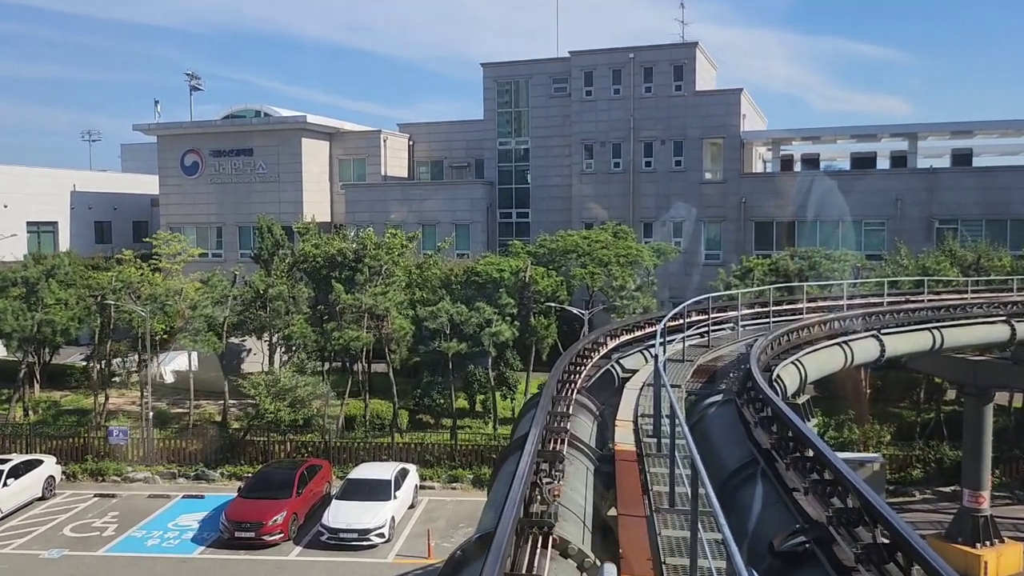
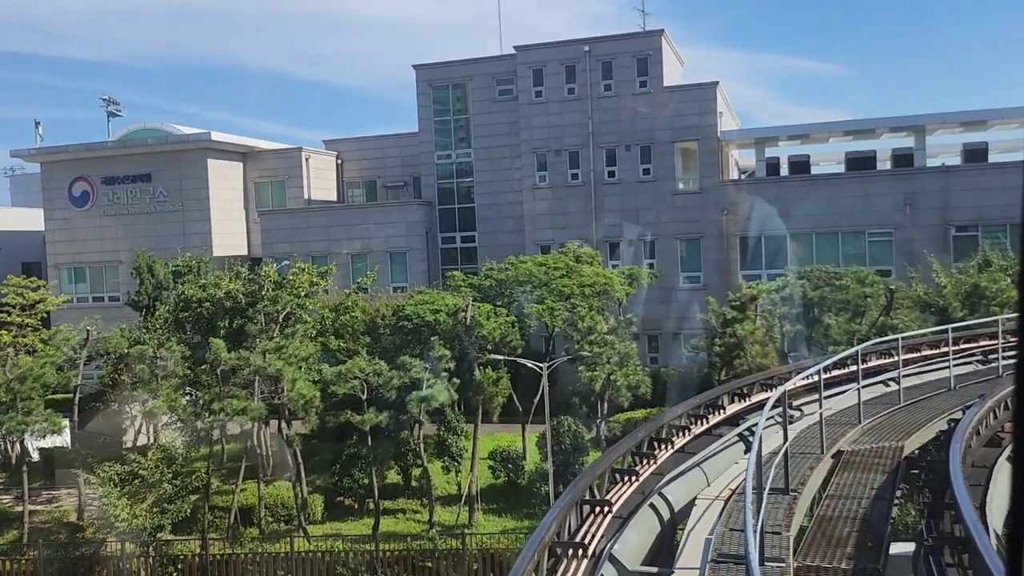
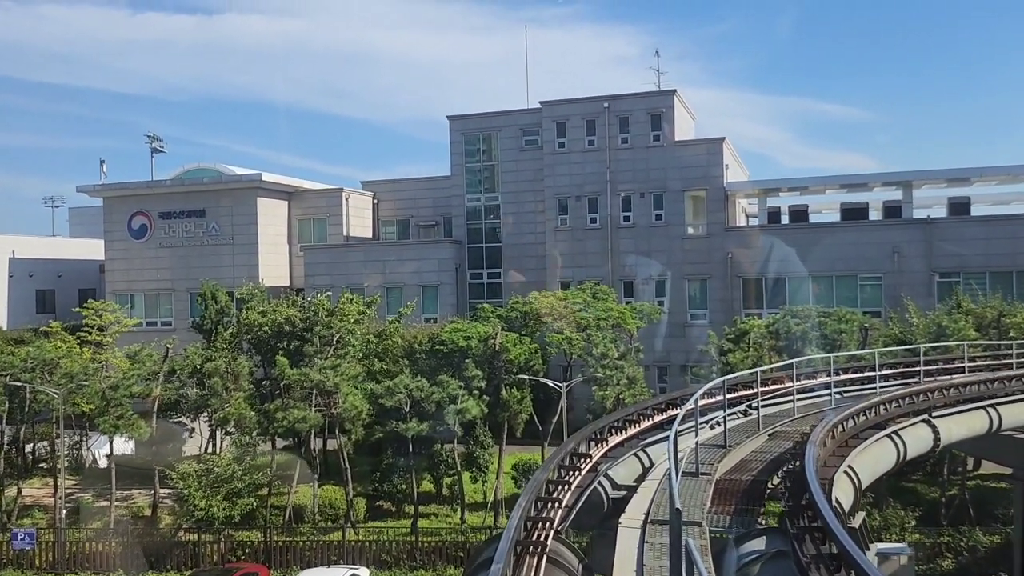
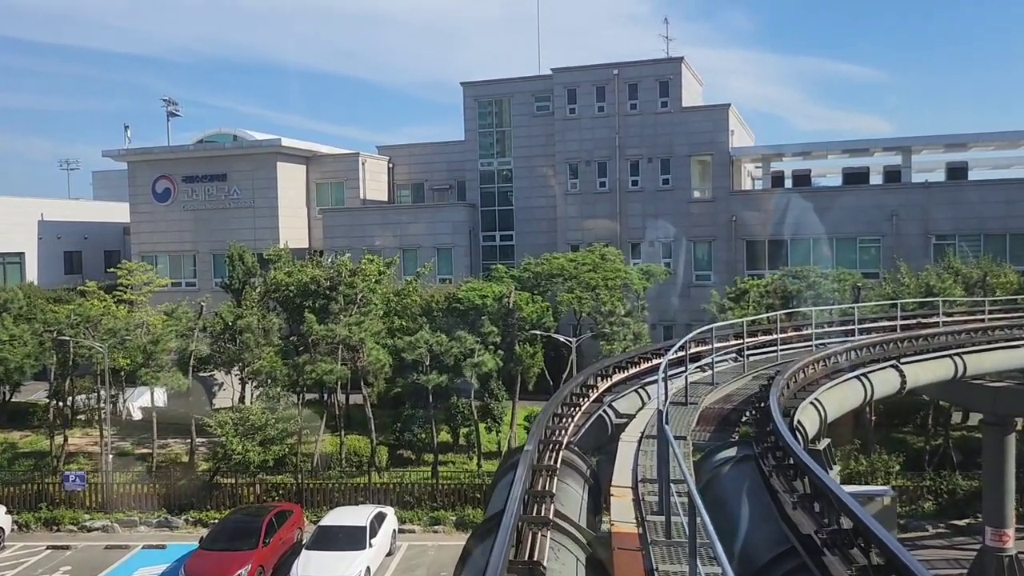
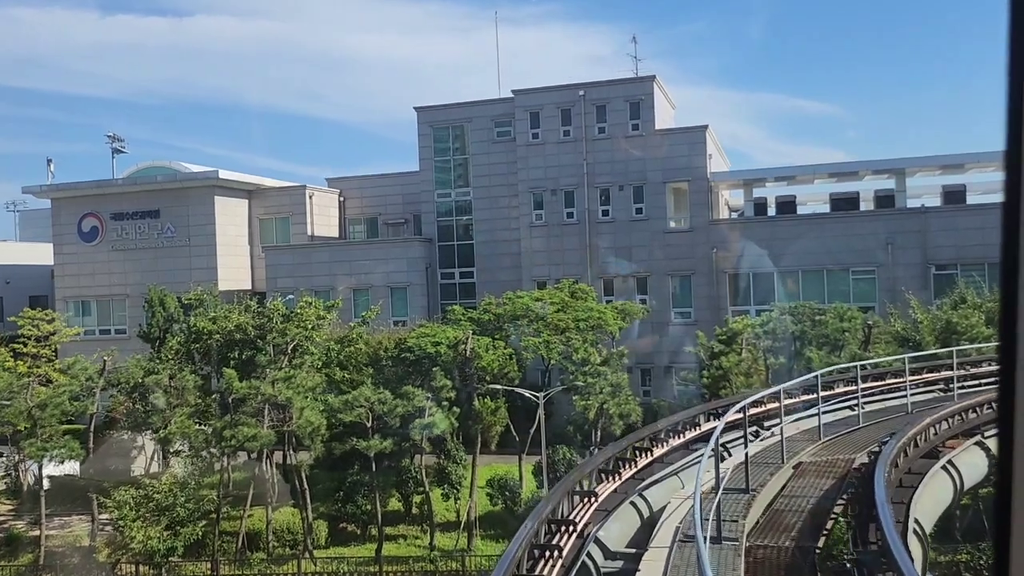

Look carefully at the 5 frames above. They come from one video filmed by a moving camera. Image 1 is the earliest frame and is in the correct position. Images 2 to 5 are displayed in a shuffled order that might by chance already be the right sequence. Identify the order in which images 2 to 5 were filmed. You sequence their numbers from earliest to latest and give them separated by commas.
4, 3, 5, 2
